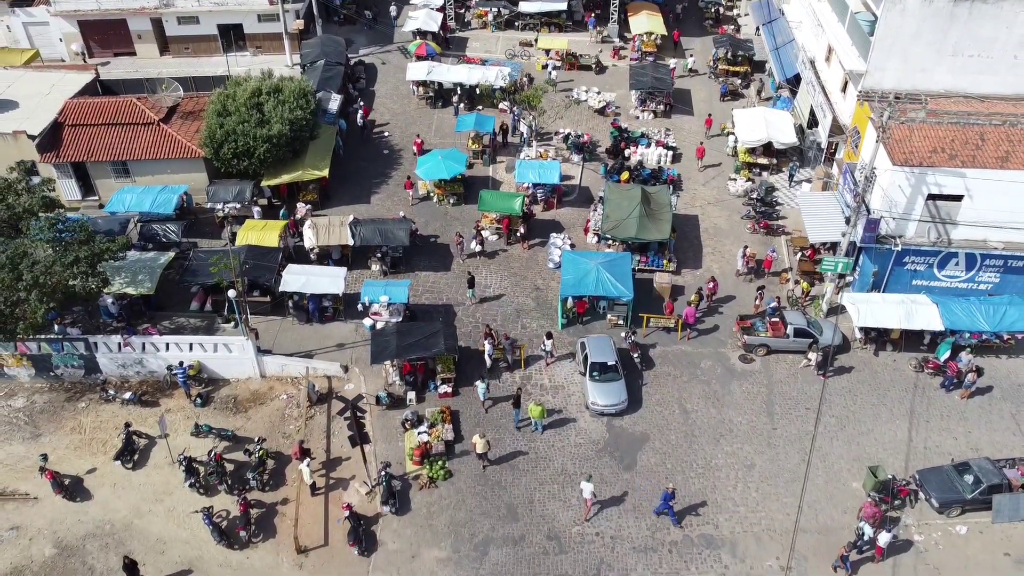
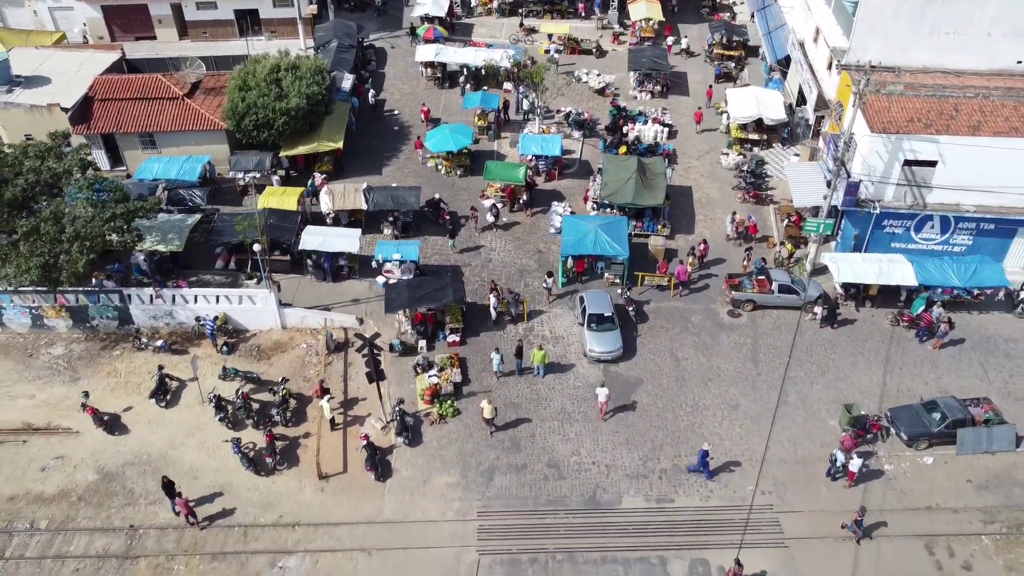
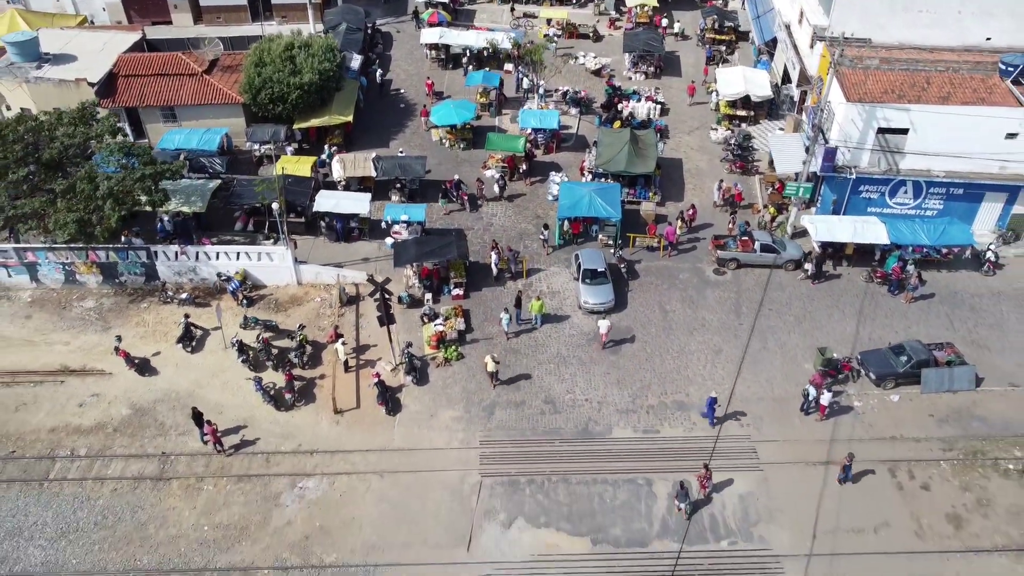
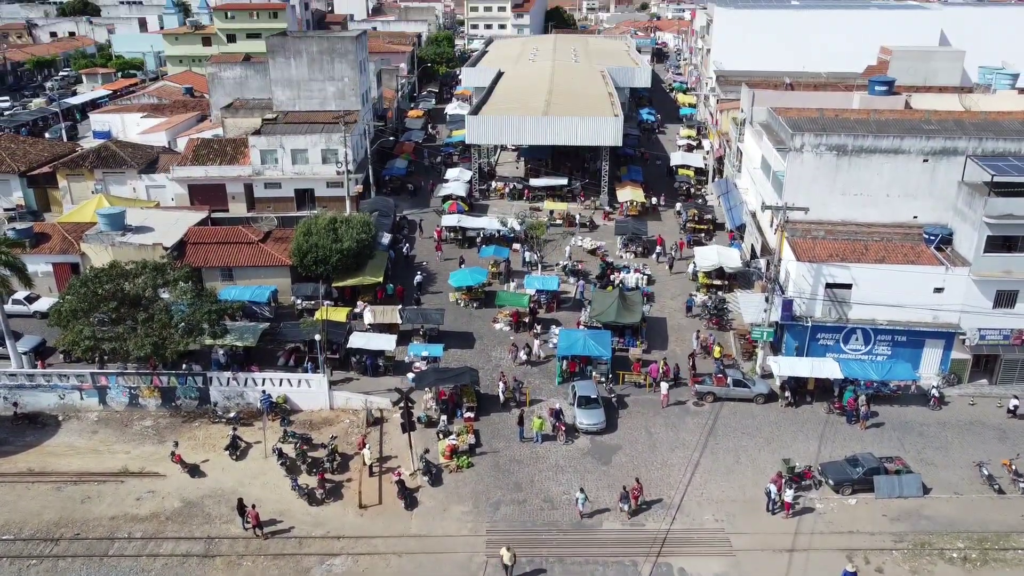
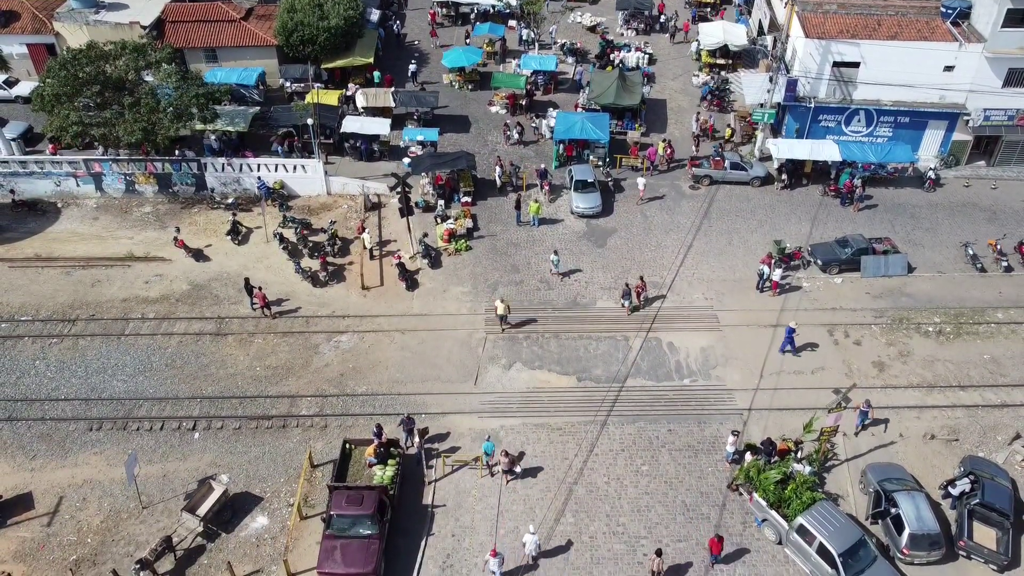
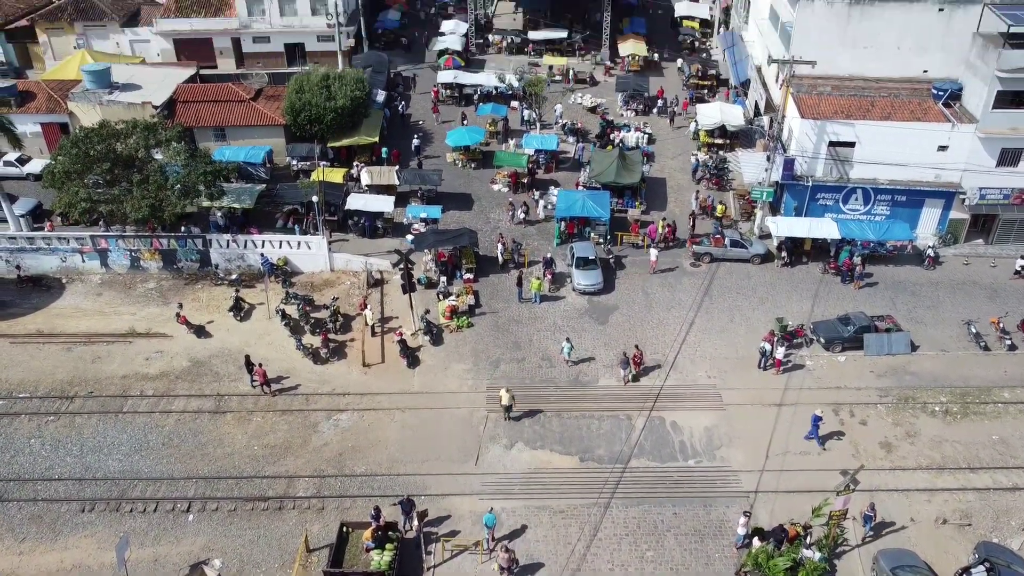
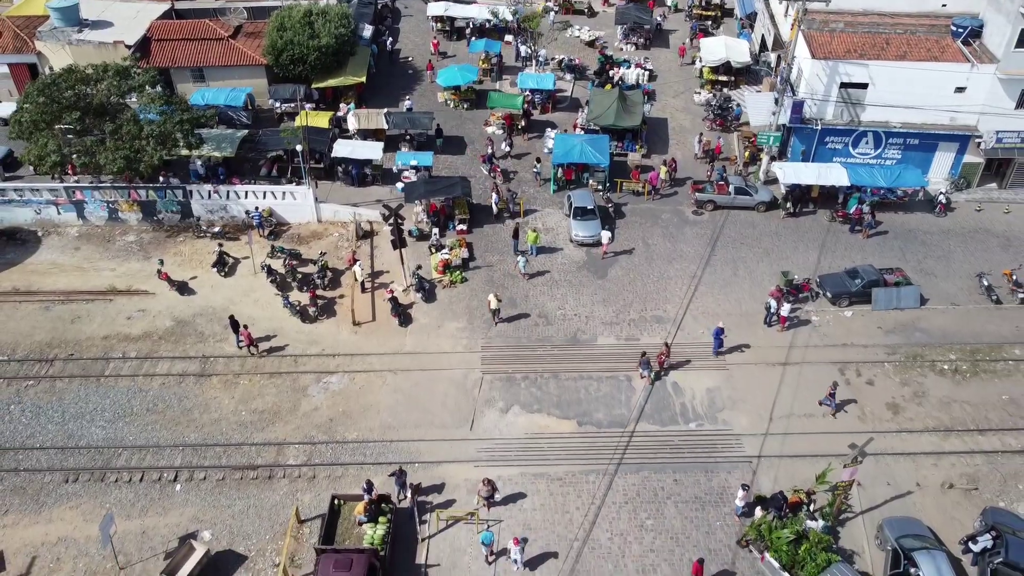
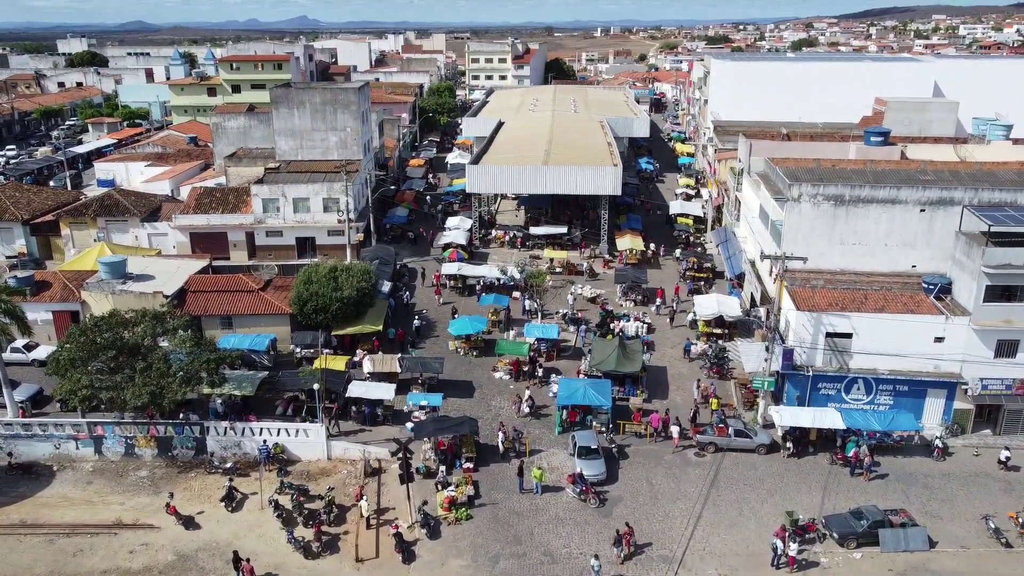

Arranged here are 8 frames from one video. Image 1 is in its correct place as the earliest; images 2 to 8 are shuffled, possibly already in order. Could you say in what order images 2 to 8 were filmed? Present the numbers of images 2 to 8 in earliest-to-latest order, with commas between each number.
2, 3, 7, 5, 6, 4, 8
